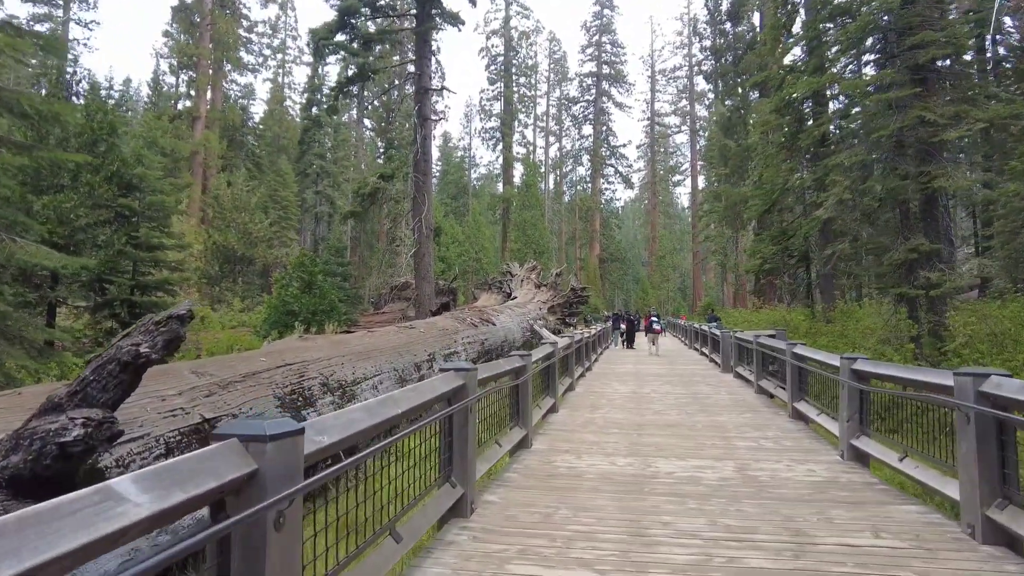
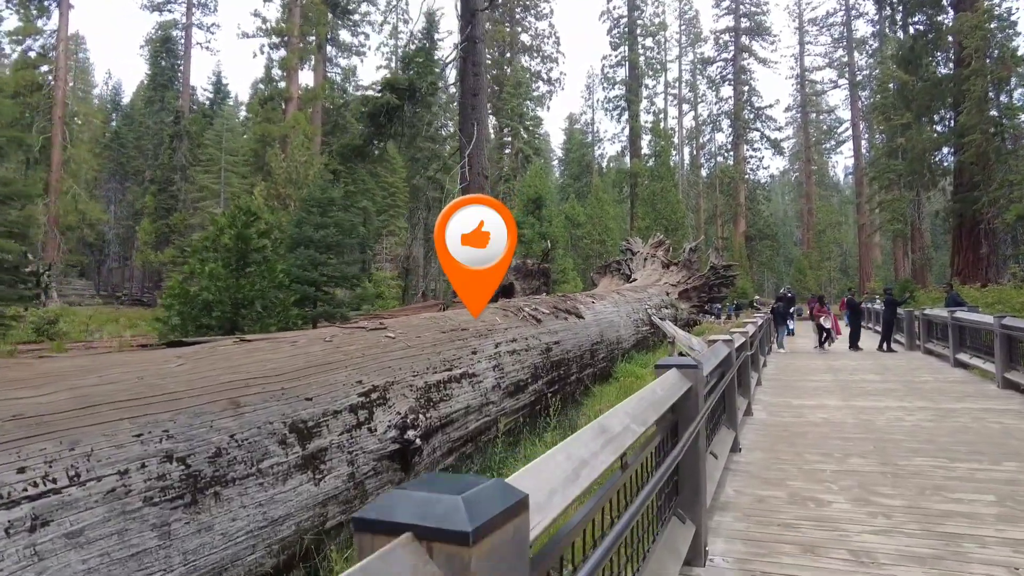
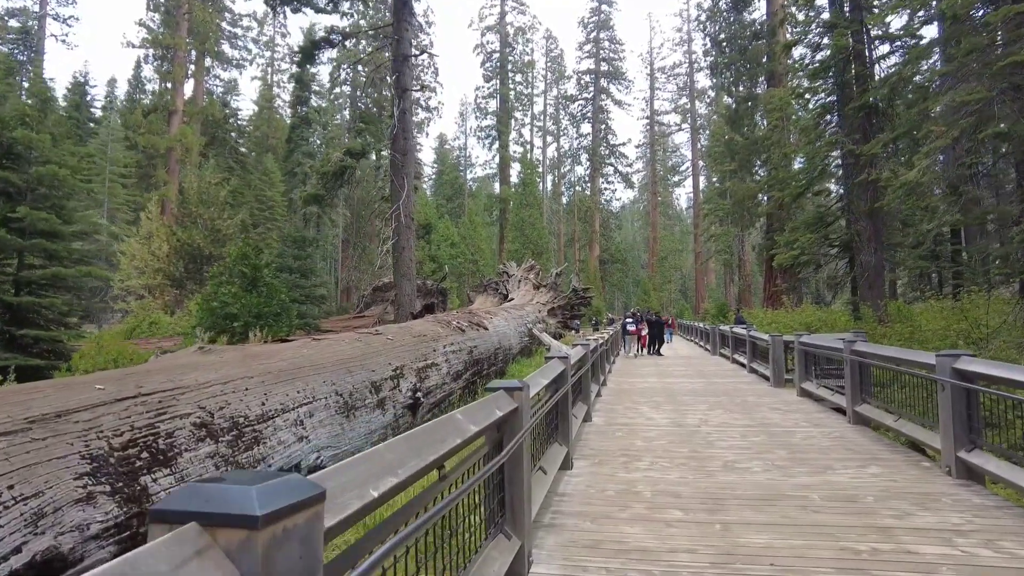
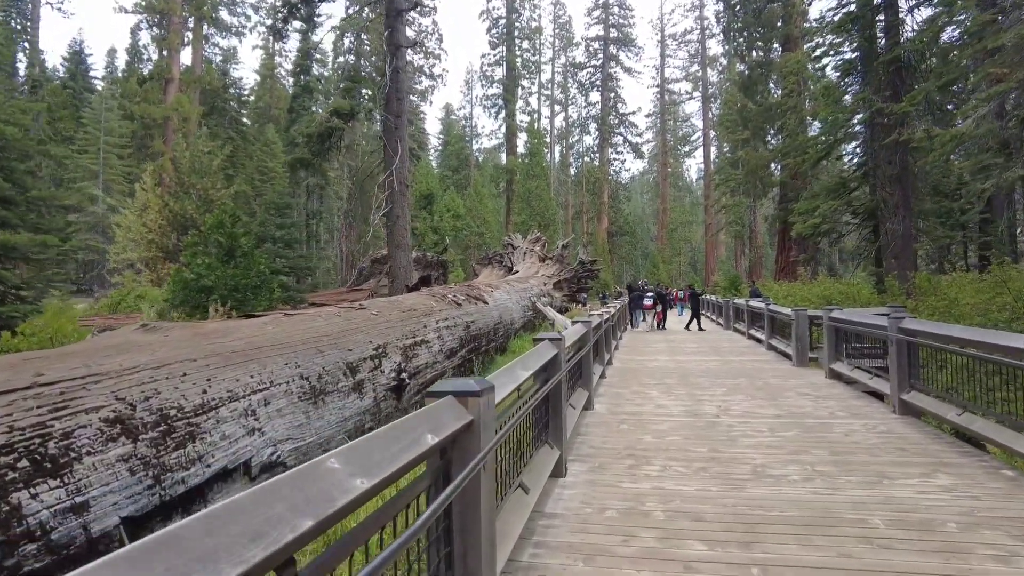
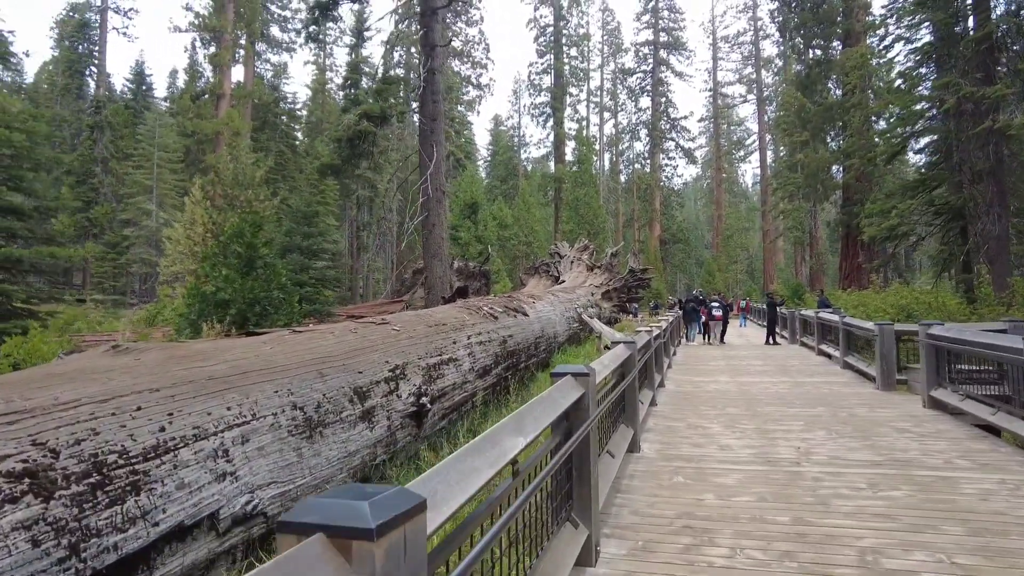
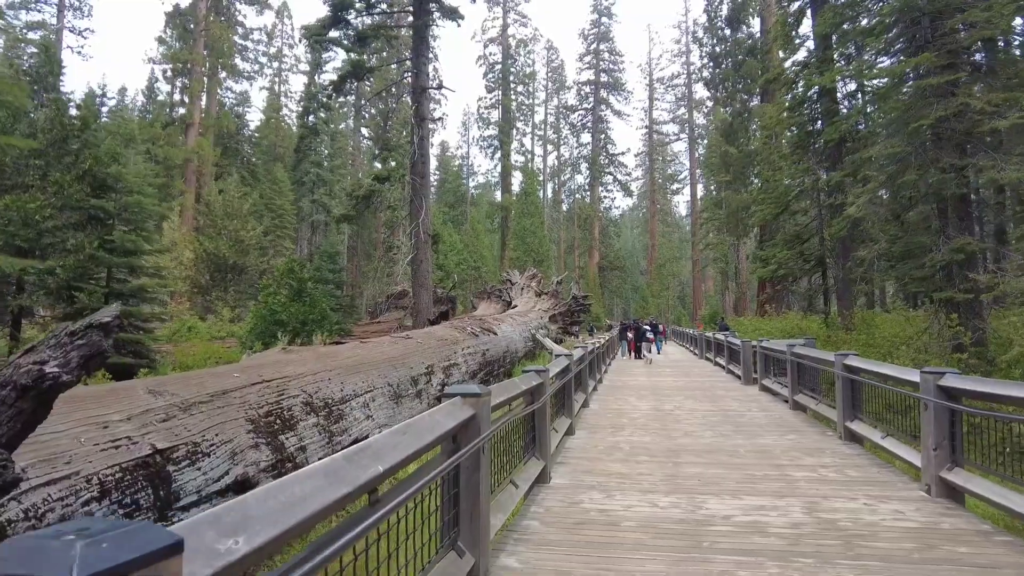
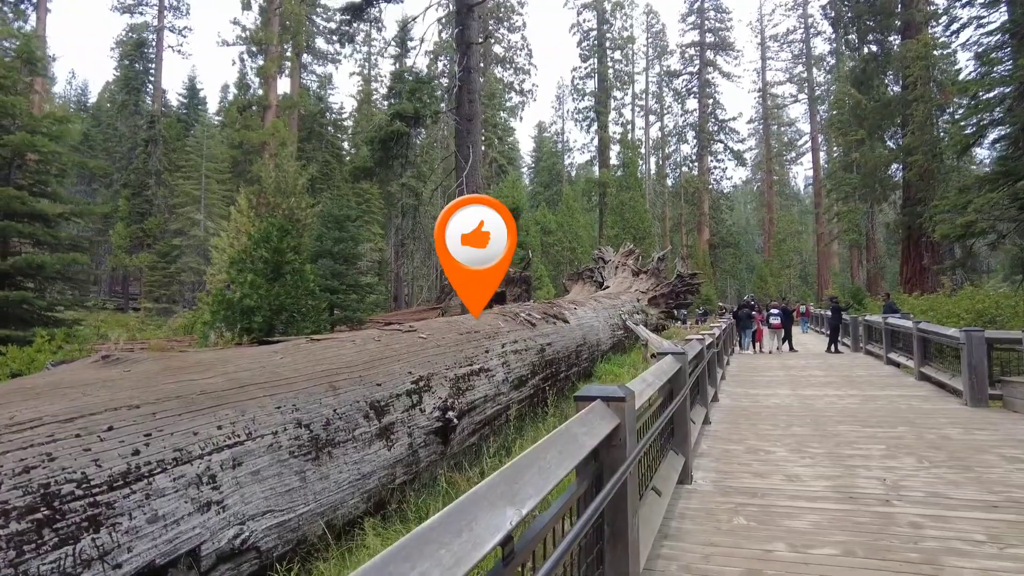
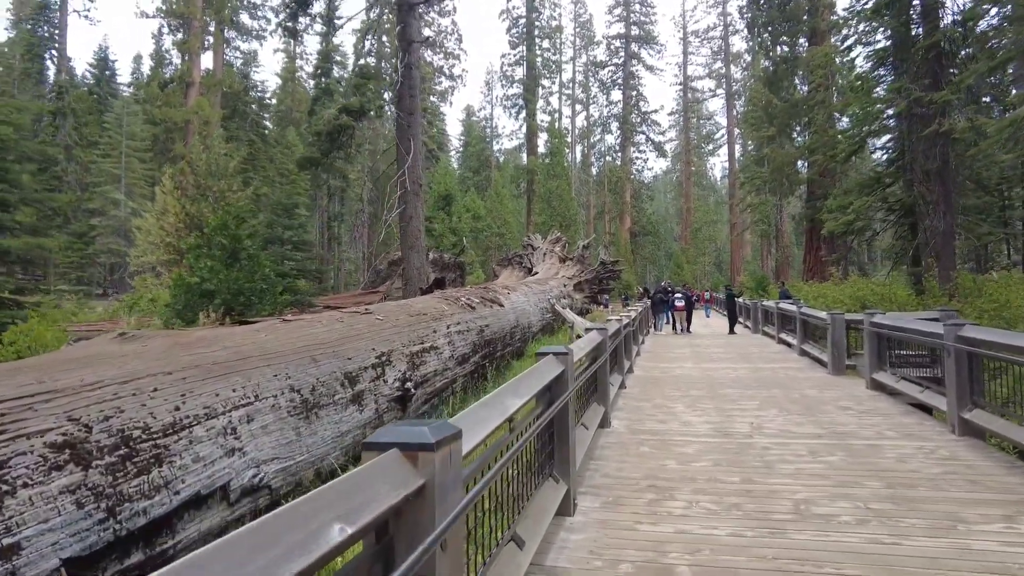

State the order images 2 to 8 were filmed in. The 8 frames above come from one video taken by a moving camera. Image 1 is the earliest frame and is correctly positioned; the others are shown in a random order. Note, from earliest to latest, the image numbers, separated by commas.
6, 3, 4, 8, 5, 7, 2
